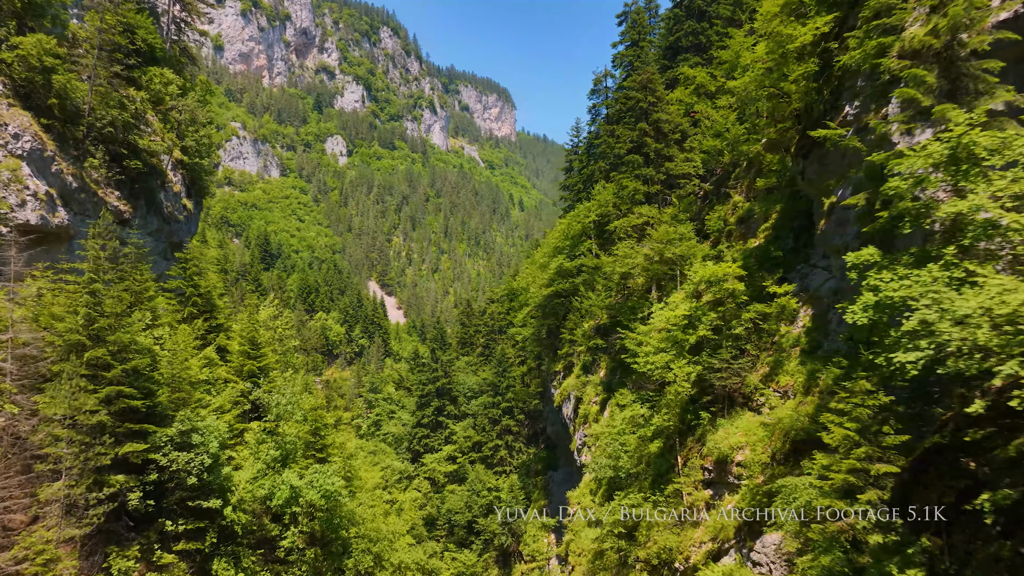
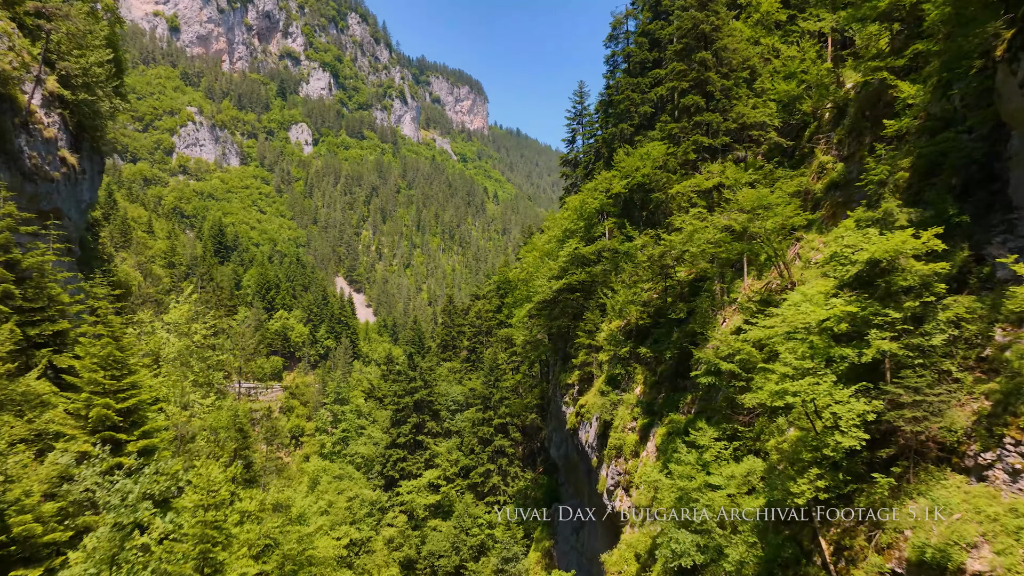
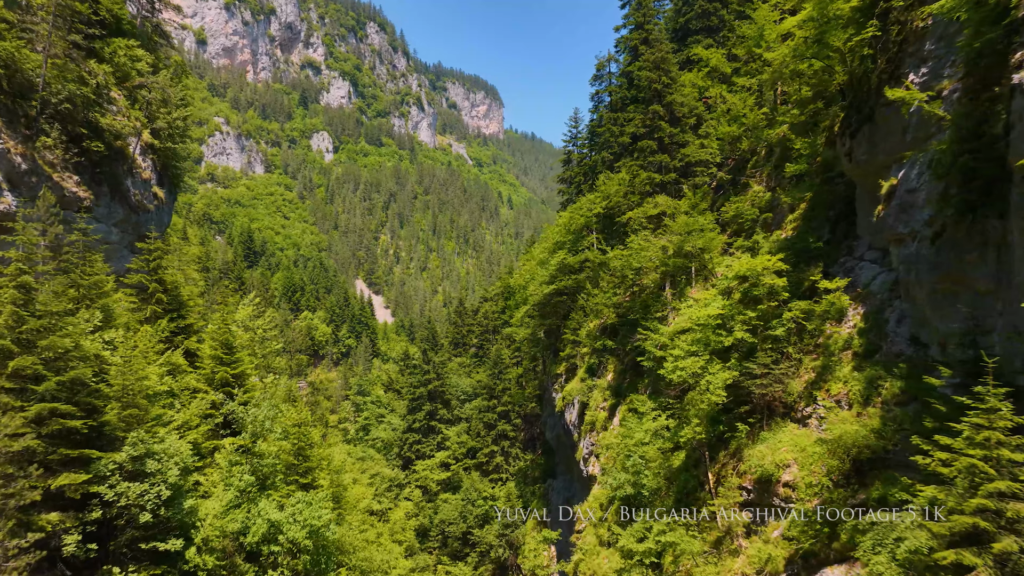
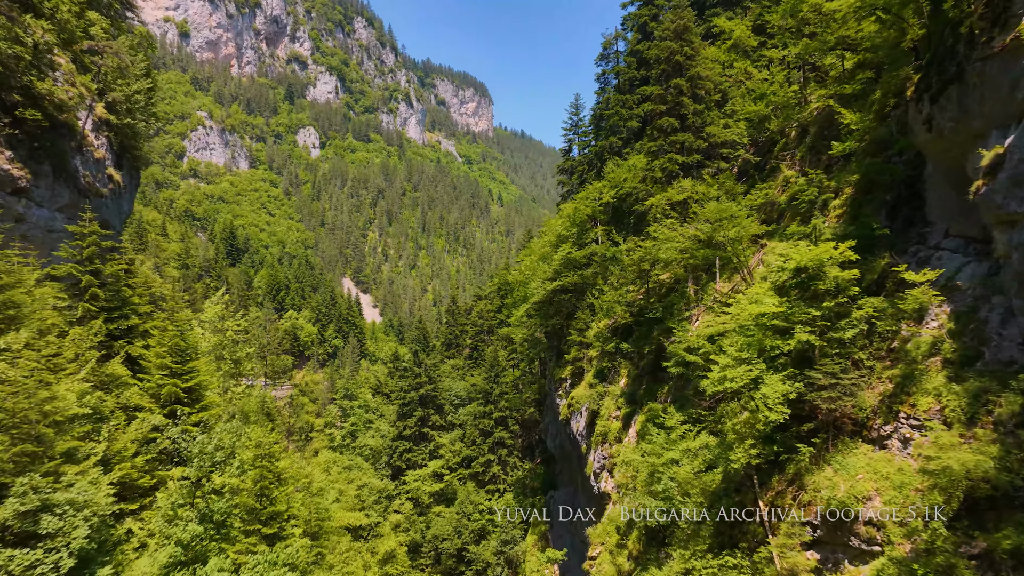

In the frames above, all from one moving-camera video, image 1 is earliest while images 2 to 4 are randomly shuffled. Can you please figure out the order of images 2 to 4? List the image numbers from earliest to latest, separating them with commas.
3, 4, 2
